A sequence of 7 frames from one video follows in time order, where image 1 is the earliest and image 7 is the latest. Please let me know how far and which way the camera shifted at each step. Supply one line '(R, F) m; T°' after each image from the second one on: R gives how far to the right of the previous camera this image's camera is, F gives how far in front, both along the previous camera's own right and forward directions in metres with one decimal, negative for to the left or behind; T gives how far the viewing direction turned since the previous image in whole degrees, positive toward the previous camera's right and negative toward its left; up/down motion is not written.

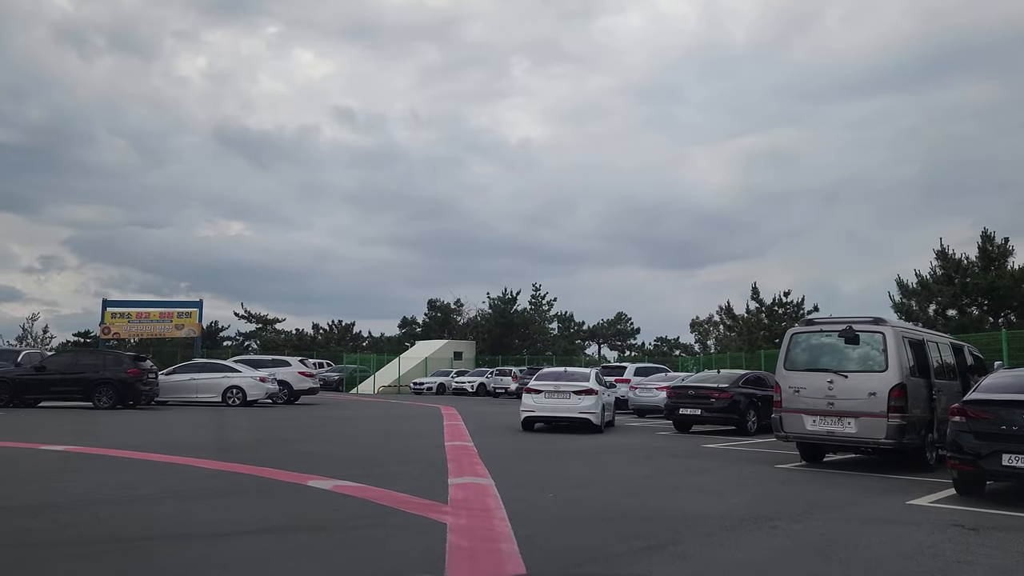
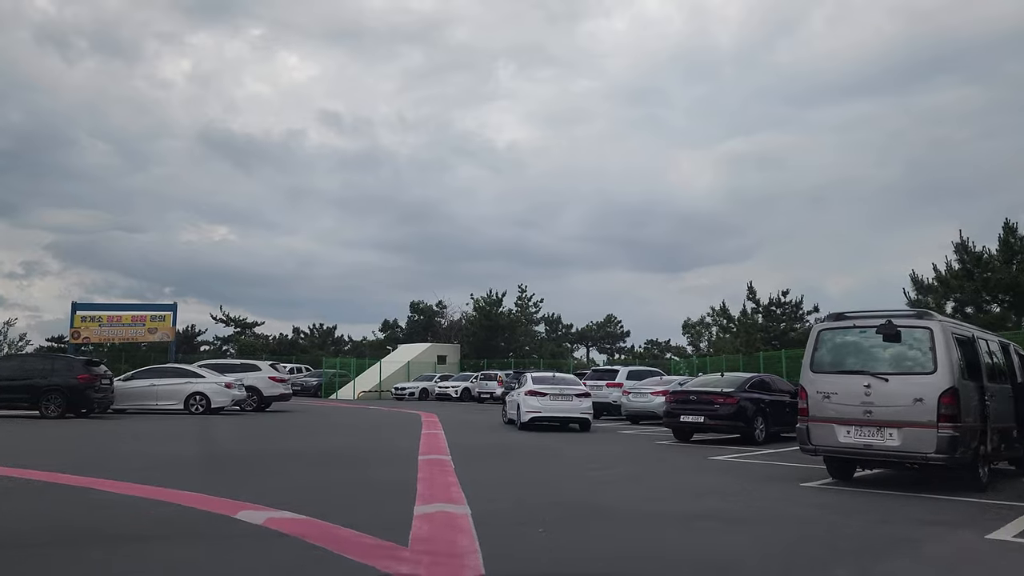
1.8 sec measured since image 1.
(+0.1, +1.5) m; +1°
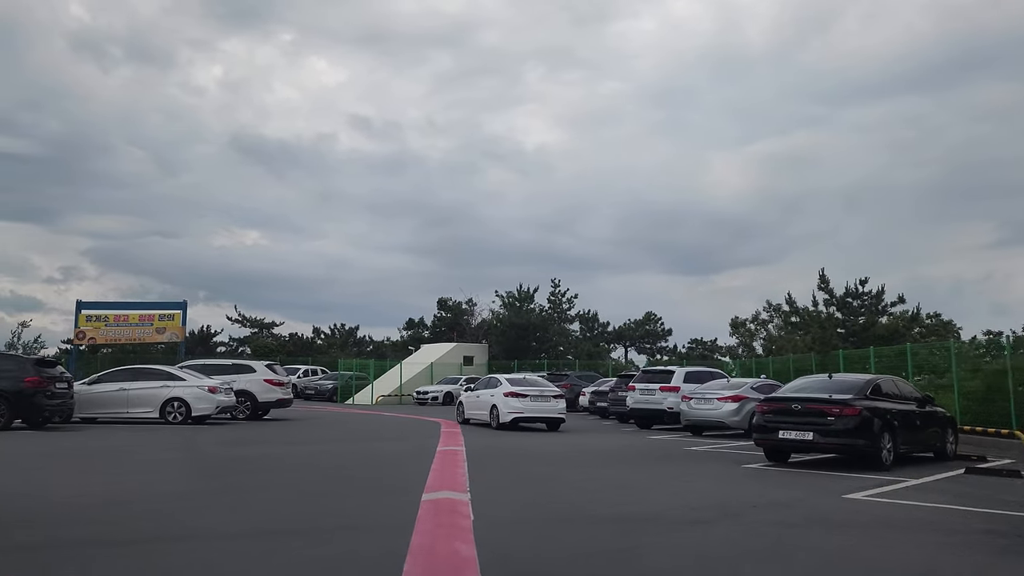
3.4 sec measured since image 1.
(-0.2, +3.5) m; -2°
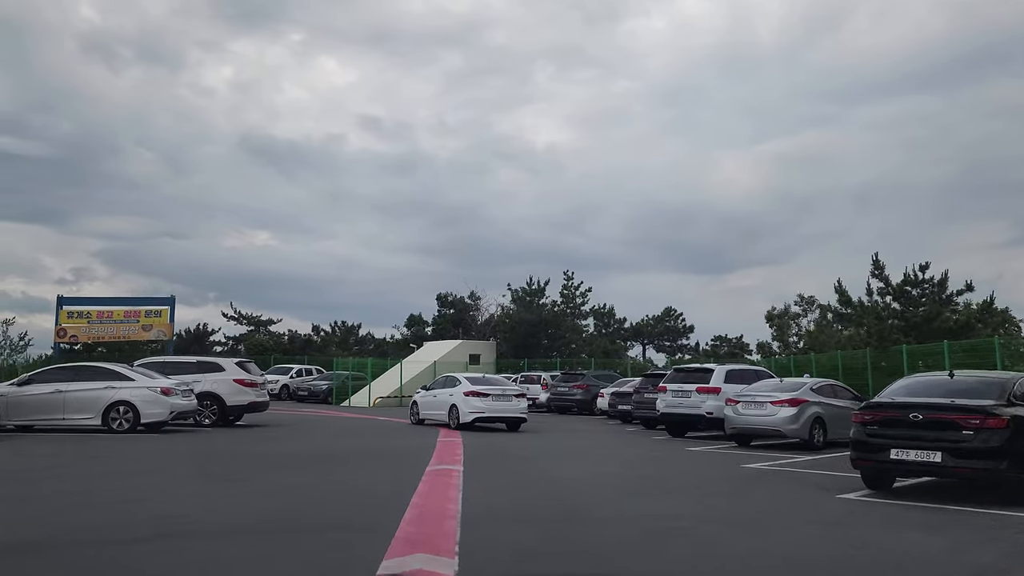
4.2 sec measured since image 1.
(0.0, +2.9) m; -1°
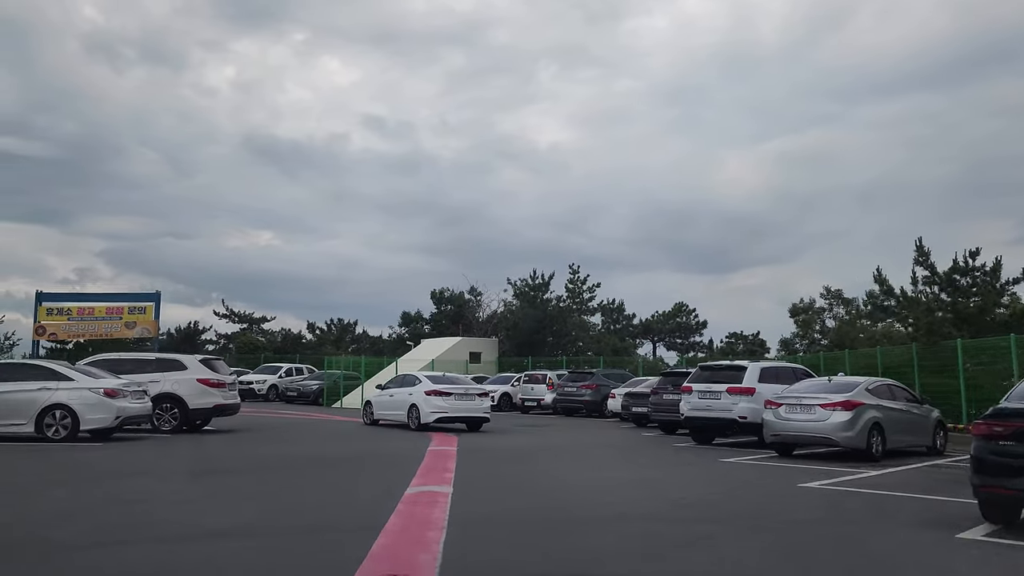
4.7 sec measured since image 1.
(0.0, +2.1) m; 0°
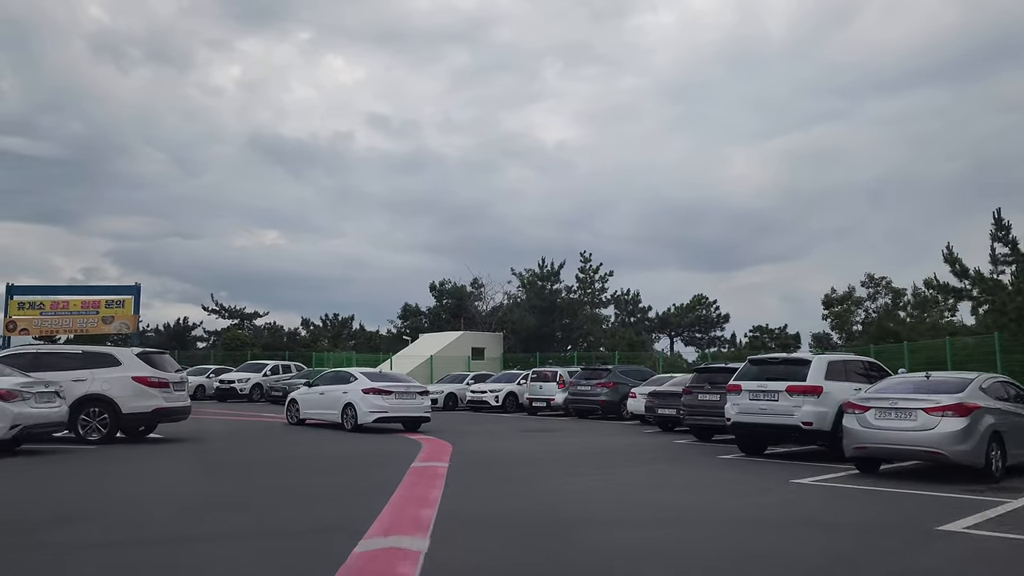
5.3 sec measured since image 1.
(0.0, +2.8) m; 0°
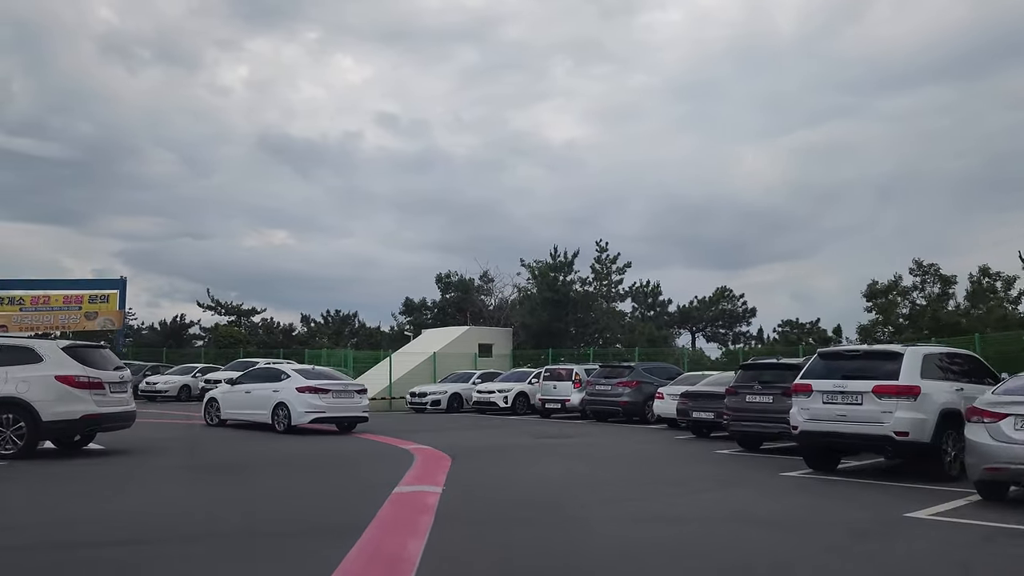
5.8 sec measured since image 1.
(0.0, +2.3) m; -1°
